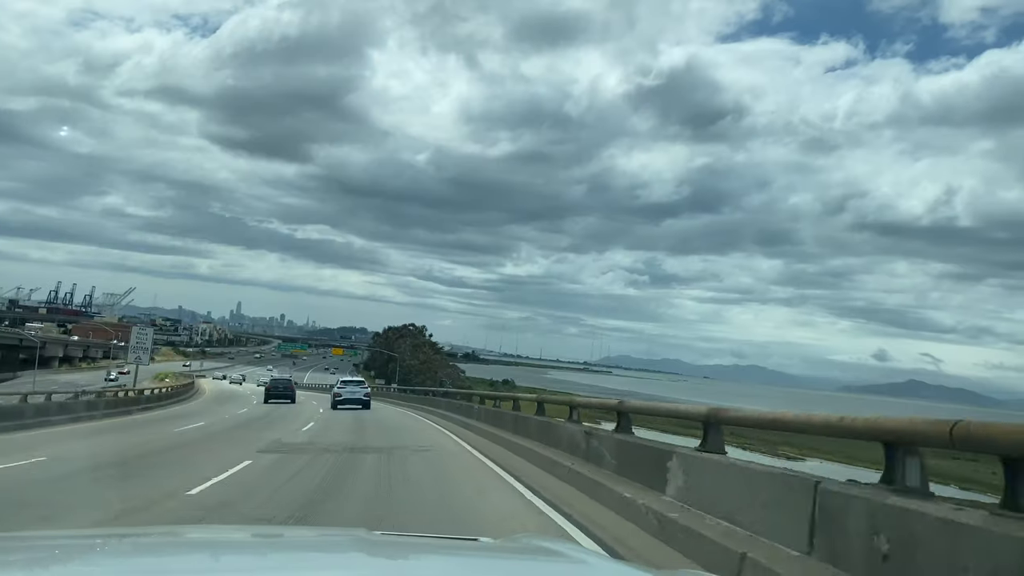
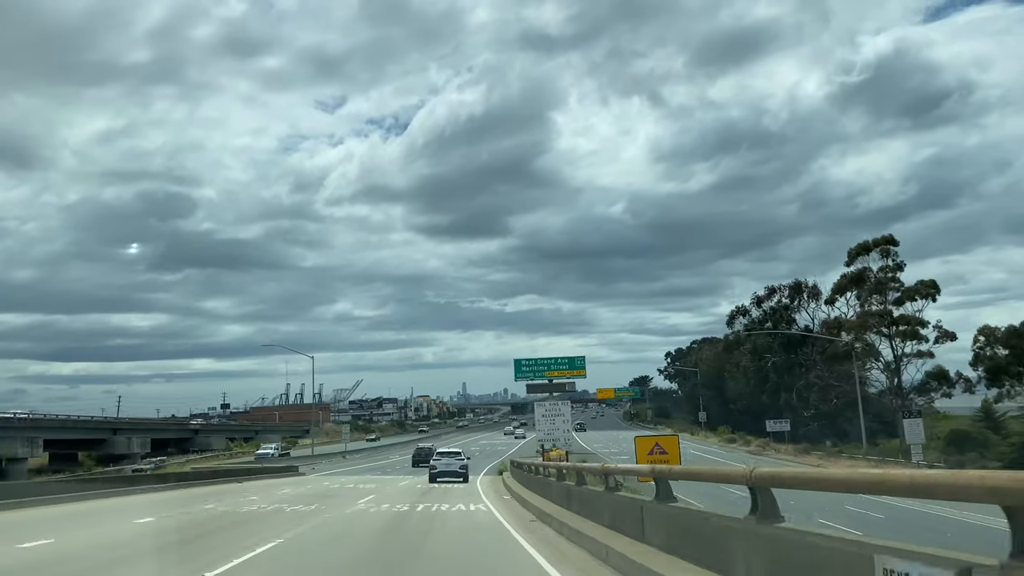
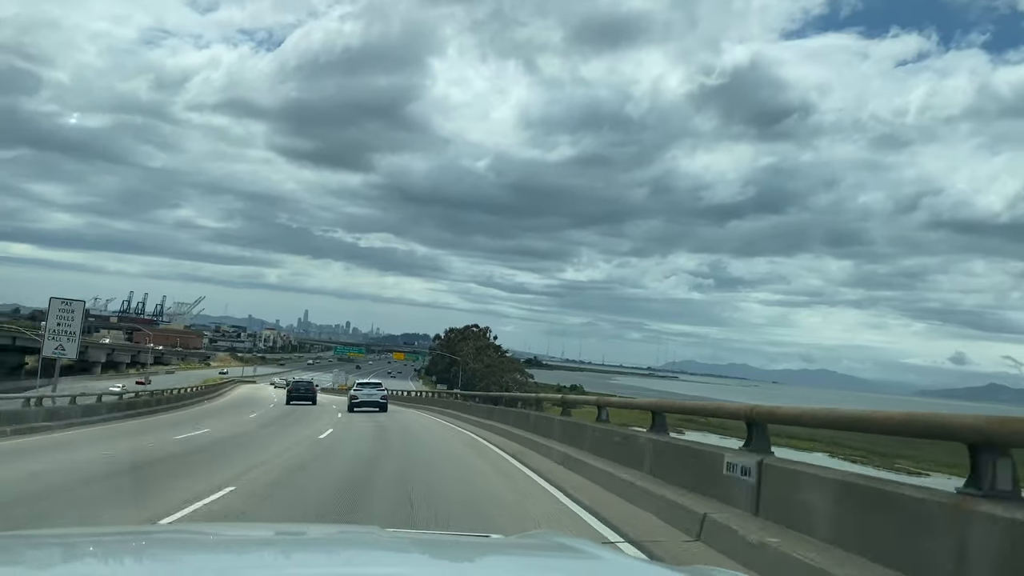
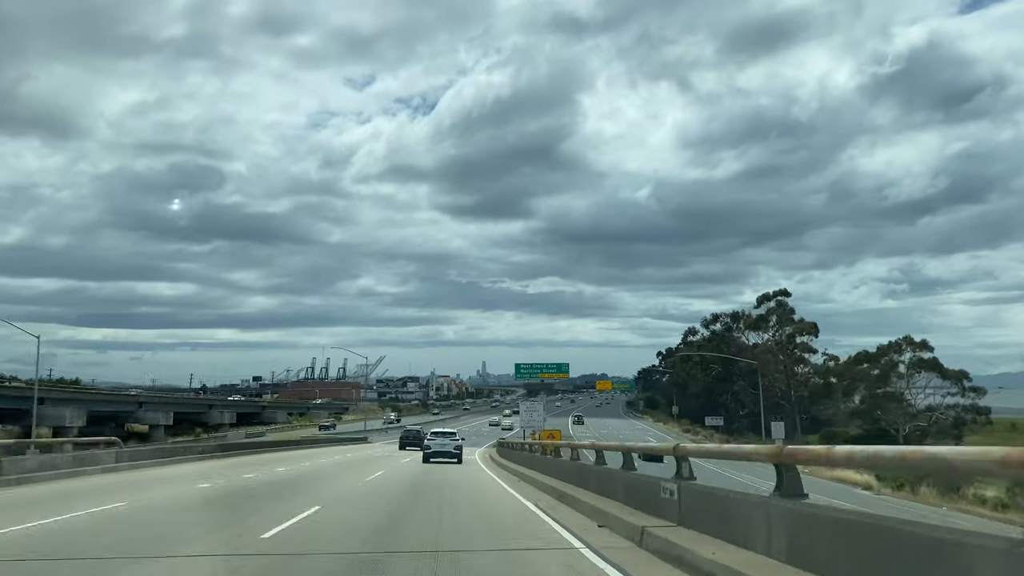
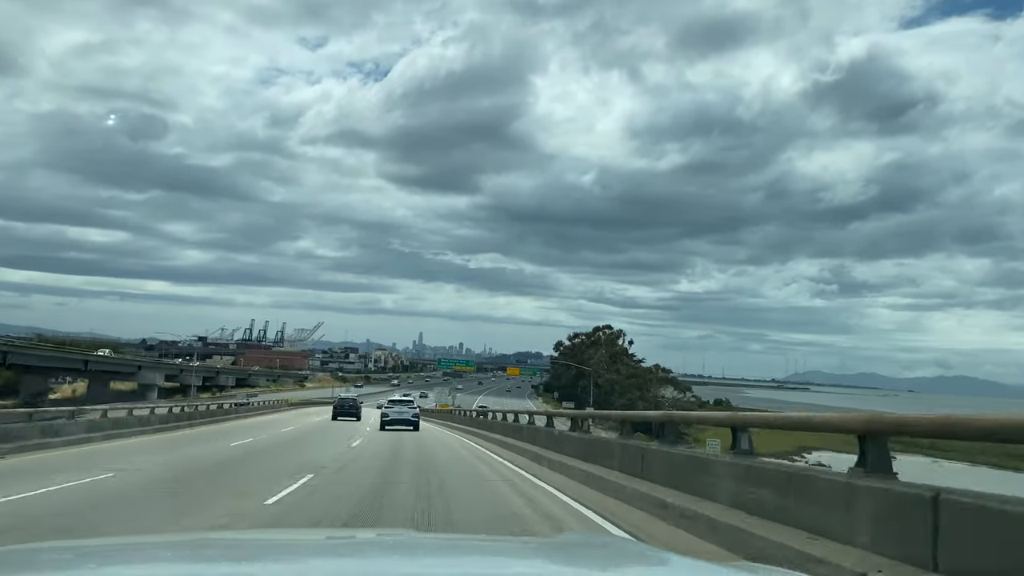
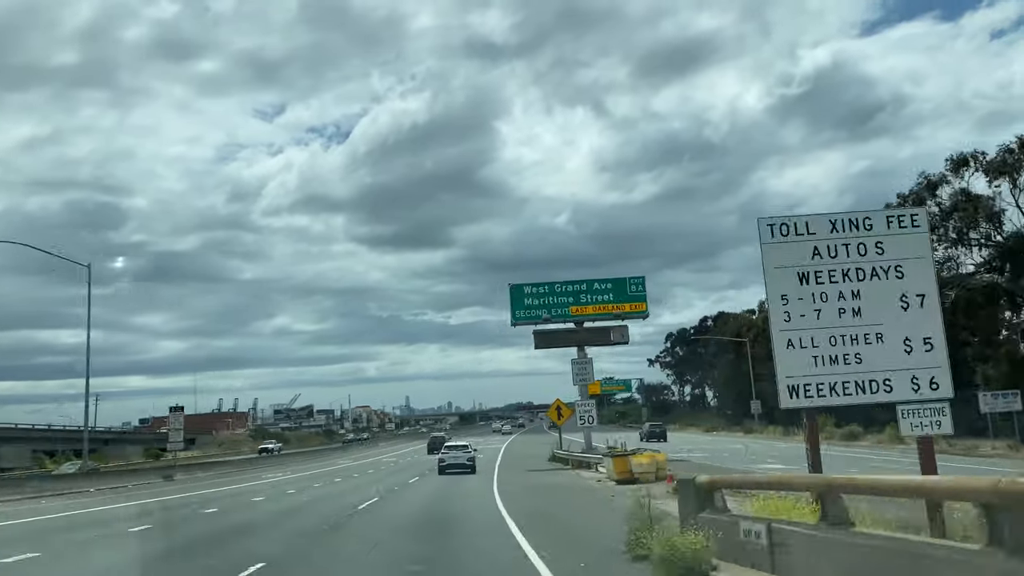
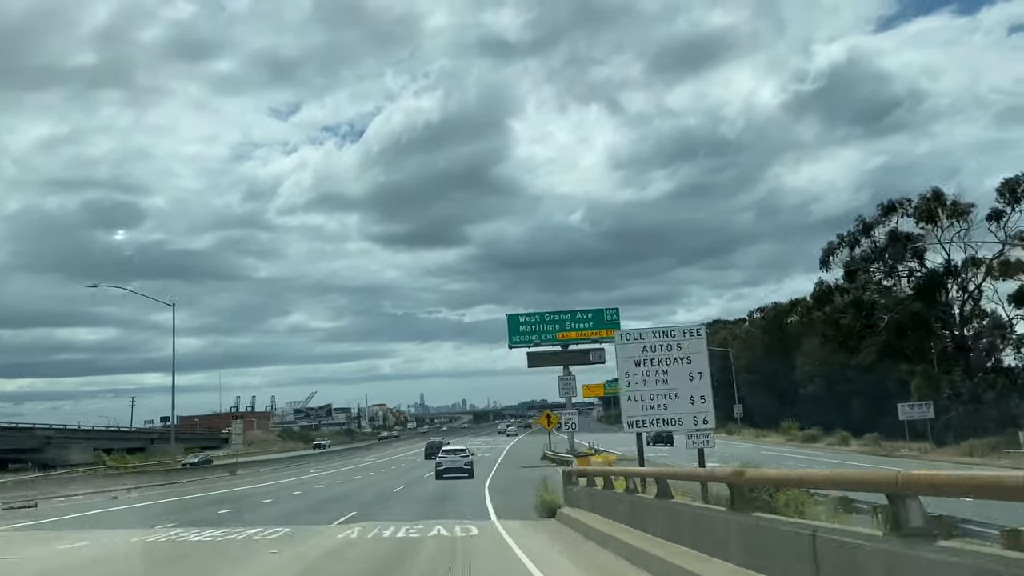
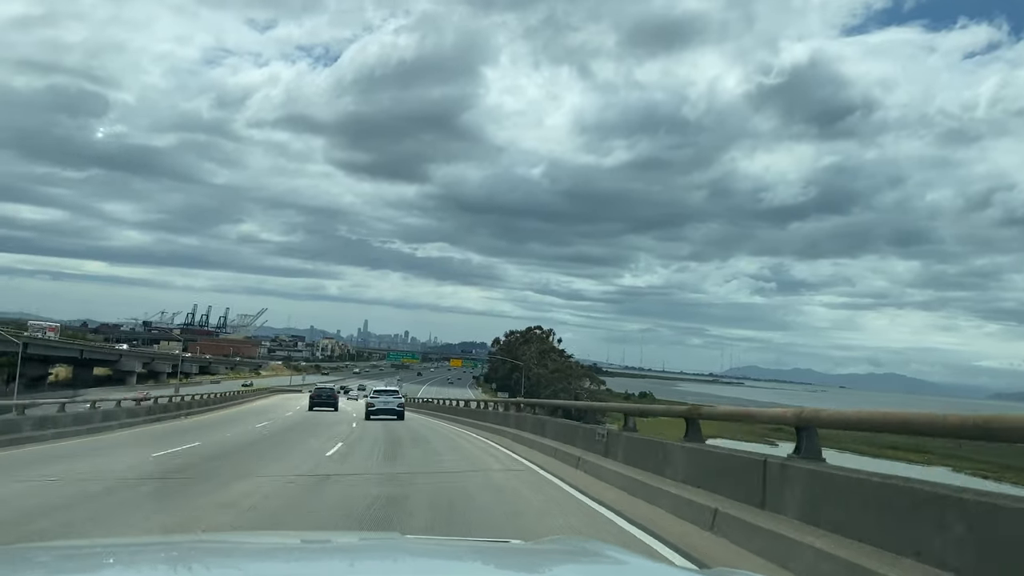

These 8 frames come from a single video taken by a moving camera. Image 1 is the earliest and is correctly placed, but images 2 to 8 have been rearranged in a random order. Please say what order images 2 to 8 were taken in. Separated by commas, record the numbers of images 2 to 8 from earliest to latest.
3, 8, 5, 4, 2, 7, 6
